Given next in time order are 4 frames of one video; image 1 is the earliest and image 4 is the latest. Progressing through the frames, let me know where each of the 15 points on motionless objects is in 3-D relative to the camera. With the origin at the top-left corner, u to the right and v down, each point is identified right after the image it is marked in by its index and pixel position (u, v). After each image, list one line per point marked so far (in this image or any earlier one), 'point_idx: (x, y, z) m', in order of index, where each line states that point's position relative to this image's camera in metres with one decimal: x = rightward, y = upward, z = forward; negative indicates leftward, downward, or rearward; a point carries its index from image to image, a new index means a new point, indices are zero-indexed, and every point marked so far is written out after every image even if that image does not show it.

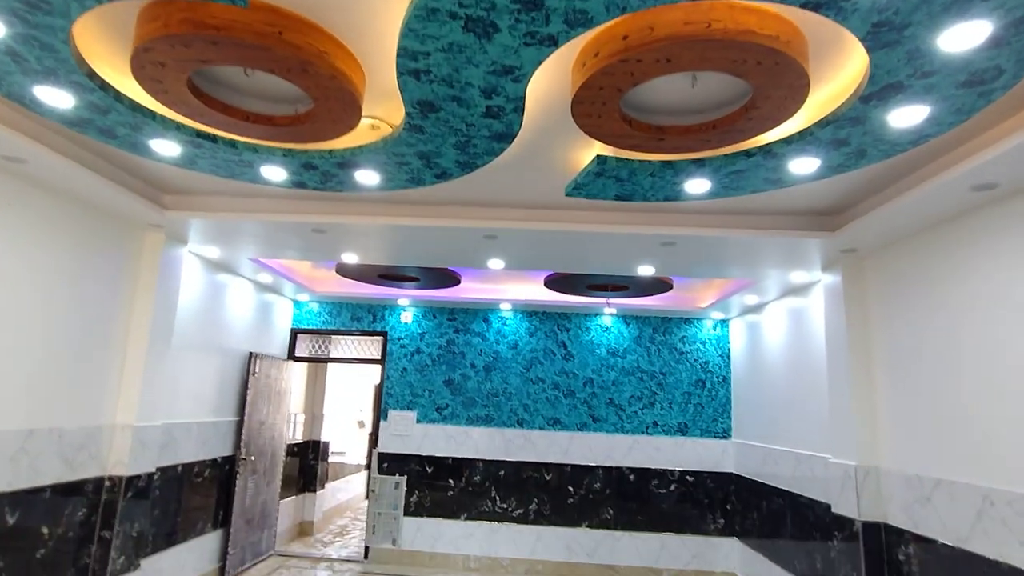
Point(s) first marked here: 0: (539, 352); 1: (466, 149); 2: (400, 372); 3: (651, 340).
0: (+0.3, -0.7, +6.8) m
1: (-0.2, +0.7, +2.8) m
2: (-1.3, -1.0, +6.9) m
3: (+1.6, -0.6, +6.8) m
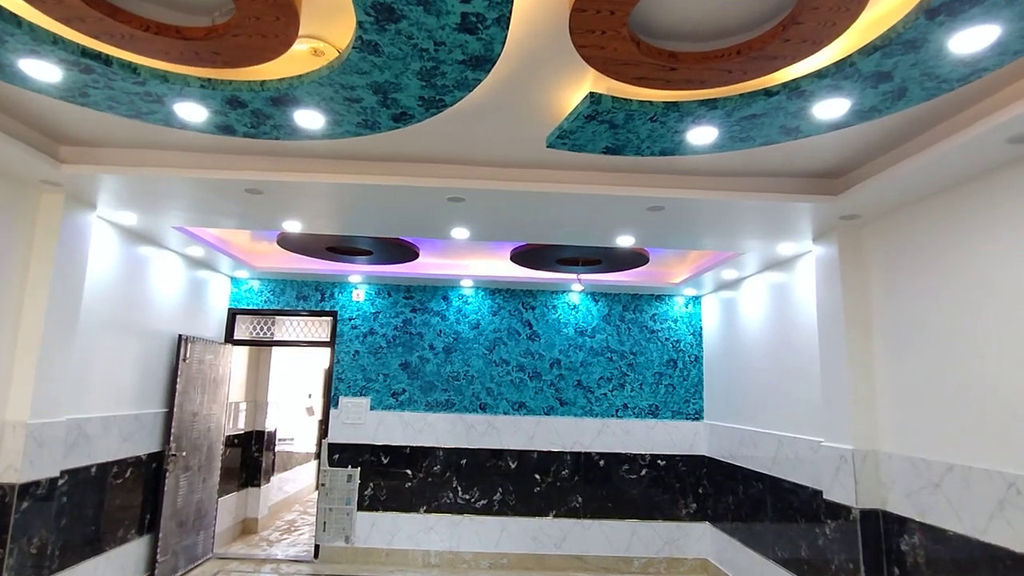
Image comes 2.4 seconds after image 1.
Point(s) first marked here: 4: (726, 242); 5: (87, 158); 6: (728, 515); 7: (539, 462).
0: (-0.1, -0.5, +6.4) m
1: (-0.3, +0.8, +2.3) m
2: (-1.7, -0.7, +6.3) m
3: (+1.2, -0.3, +6.4) m
4: (+1.6, +0.3, +4.4) m
5: (-2.4, +0.8, +3.4) m
6: (+2.0, -2.1, +5.6) m
7: (+0.3, -1.8, +6.1) m
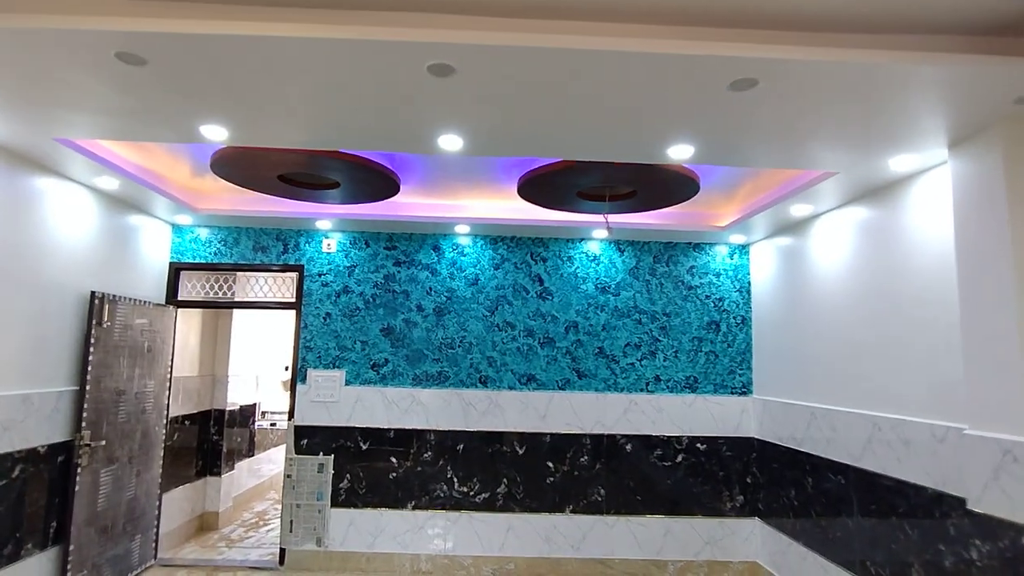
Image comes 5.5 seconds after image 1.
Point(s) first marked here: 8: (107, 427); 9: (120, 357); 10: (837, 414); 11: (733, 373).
0: (0.0, 0.0, +5.2) m
1: (-0.2, +1.1, +1.0) m
2: (-1.7, -0.3, +5.2) m
3: (+1.2, +0.1, +5.3) m
4: (+1.6, +0.7, +3.2) m
5: (-2.4, +1.1, +2.2) m
6: (+2.1, -1.7, +4.5) m
7: (+0.3, -1.4, +5.0) m
8: (-2.9, -1.0, +4.2) m
9: (-2.9, -0.5, +4.4) m
10: (+2.1, -0.8, +3.9) m
11: (+1.9, -0.7, +5.2) m
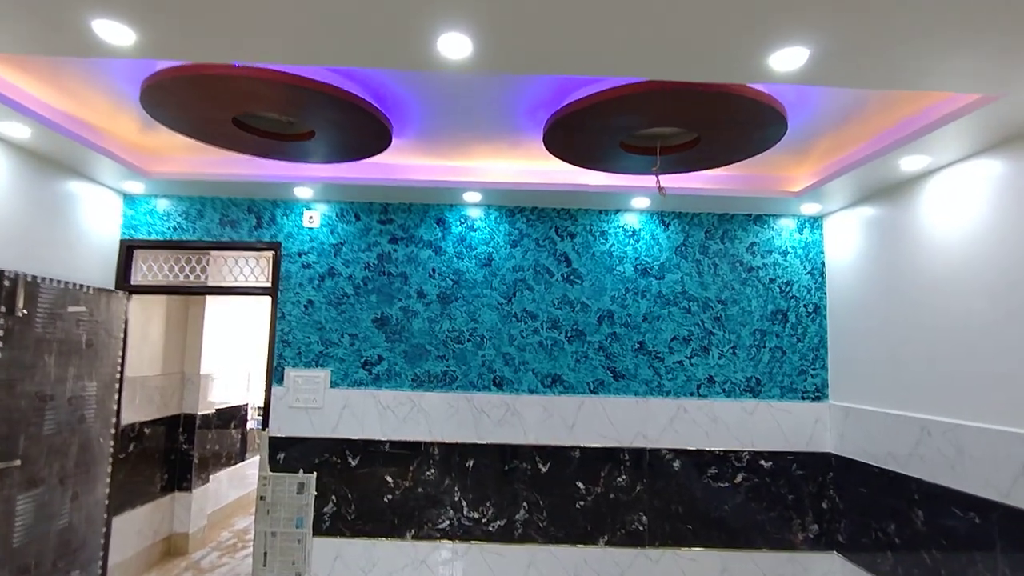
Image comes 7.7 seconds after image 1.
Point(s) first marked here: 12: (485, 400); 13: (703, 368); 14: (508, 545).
0: (+0.1, +0.1, +4.3) m
1: (-0.2, +1.1, +0.1) m
2: (-1.5, -0.1, +4.3) m
3: (+1.4, +0.3, +4.3) m
4: (+1.7, +0.8, +2.2) m
5: (-2.3, +1.1, +1.3) m
6: (+2.2, -1.6, +3.5) m
7: (+0.5, -1.2, +4.1) m
8: (-2.8, -0.9, +3.4) m
9: (-2.8, -0.4, +3.5) m
10: (+2.3, -0.7, +3.0) m
11: (+2.1, -0.6, +4.3) m
12: (-0.2, -0.8, +4.2) m
13: (+1.4, -0.6, +4.2) m
14: (0.0, -1.7, +4.1) m
